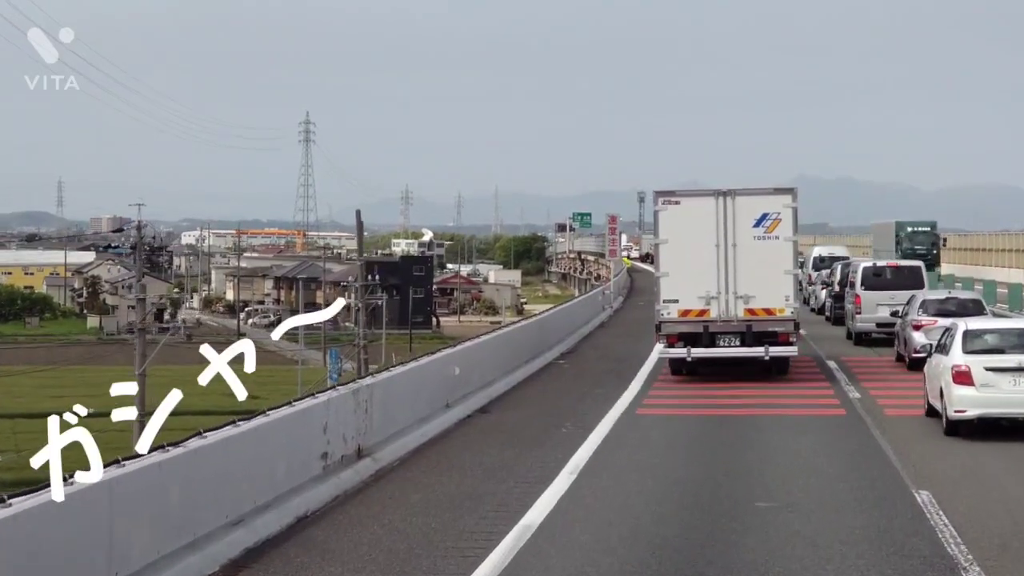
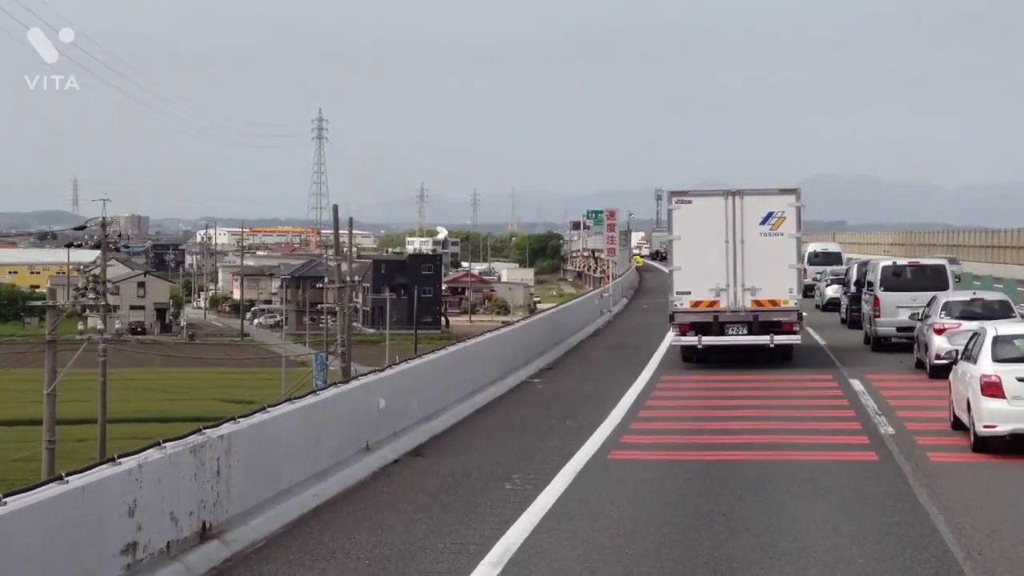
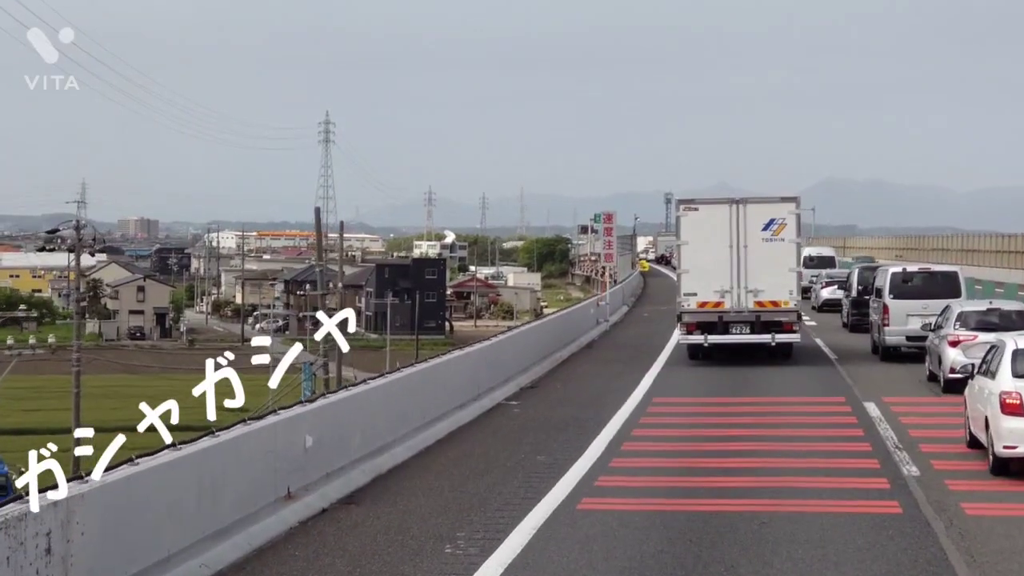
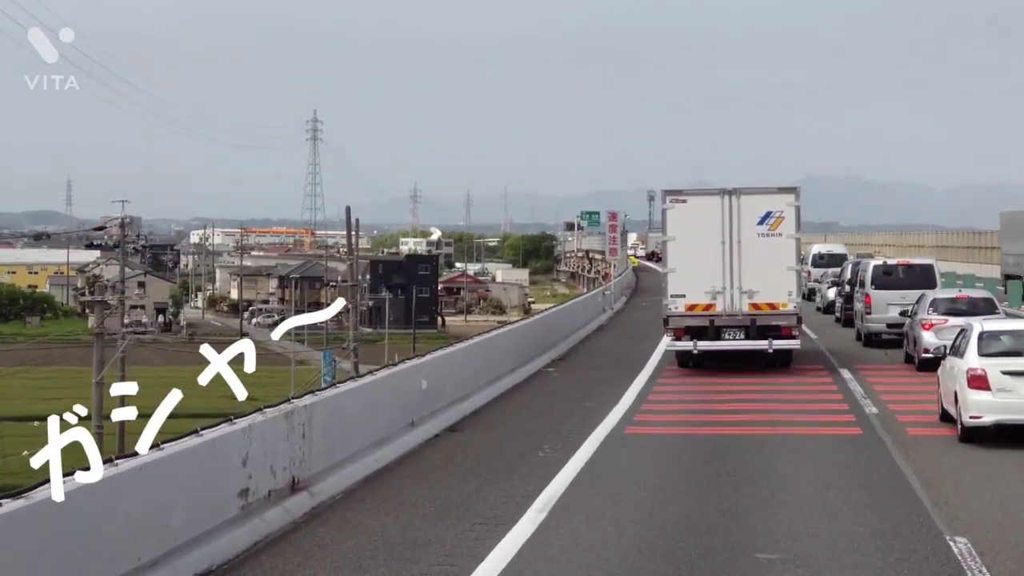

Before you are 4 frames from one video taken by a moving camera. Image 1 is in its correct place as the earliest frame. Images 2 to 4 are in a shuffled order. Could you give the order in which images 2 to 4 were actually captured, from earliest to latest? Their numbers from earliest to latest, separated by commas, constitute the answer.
4, 2, 3
